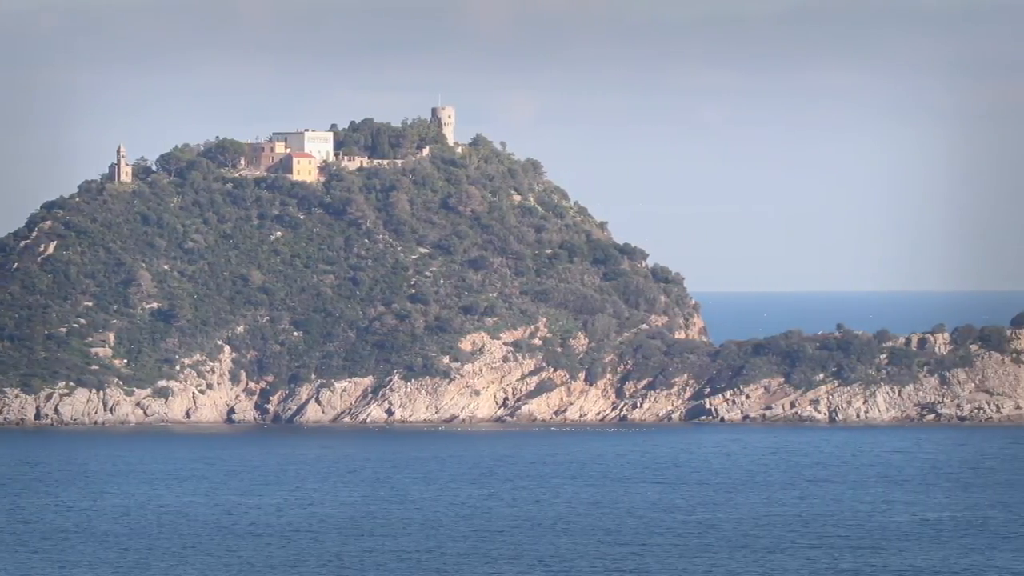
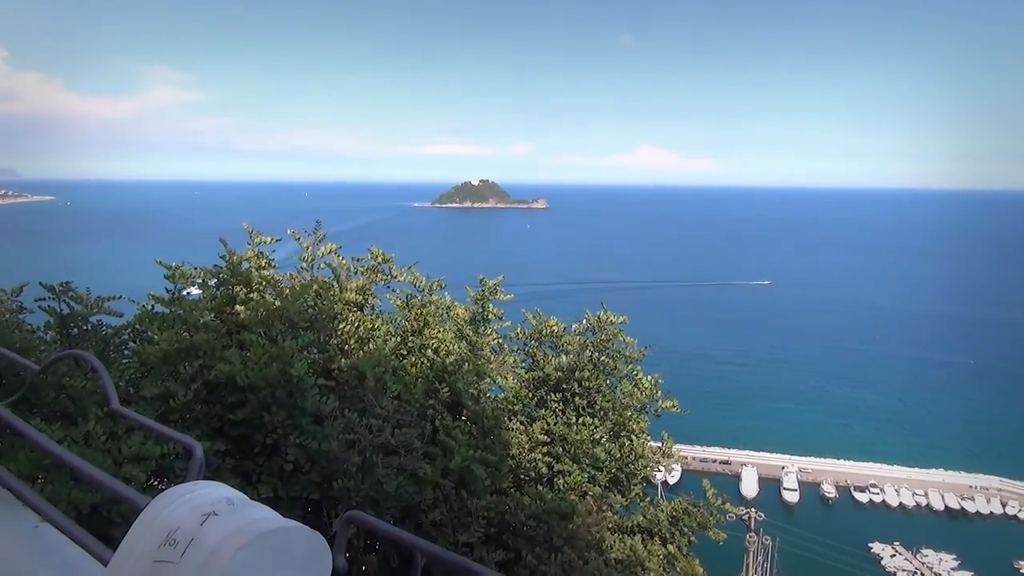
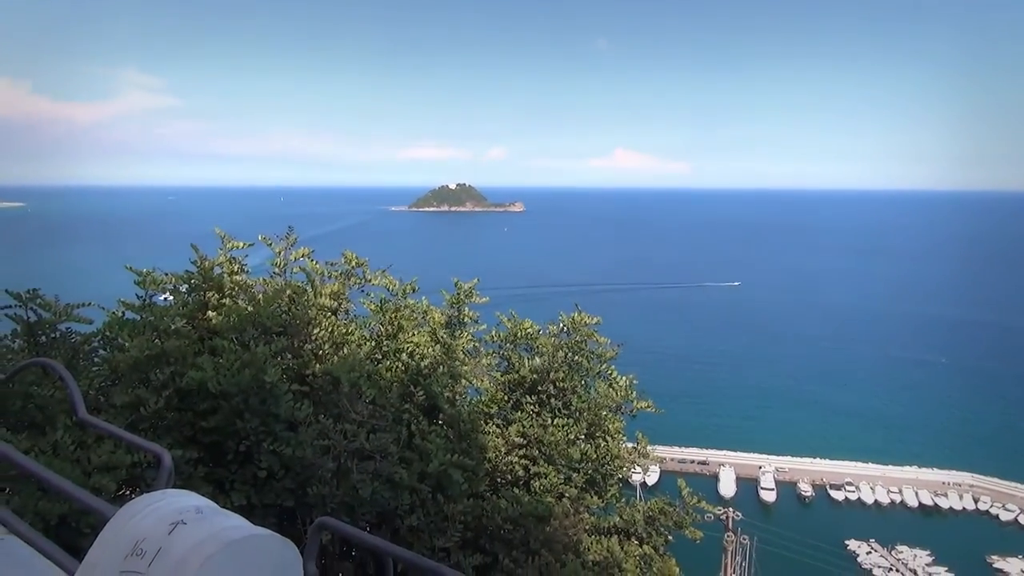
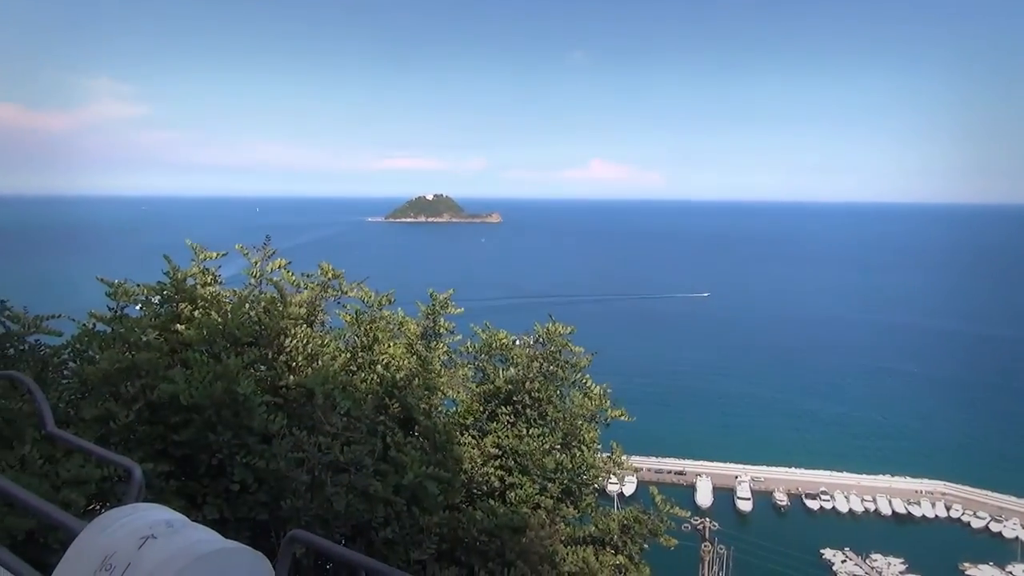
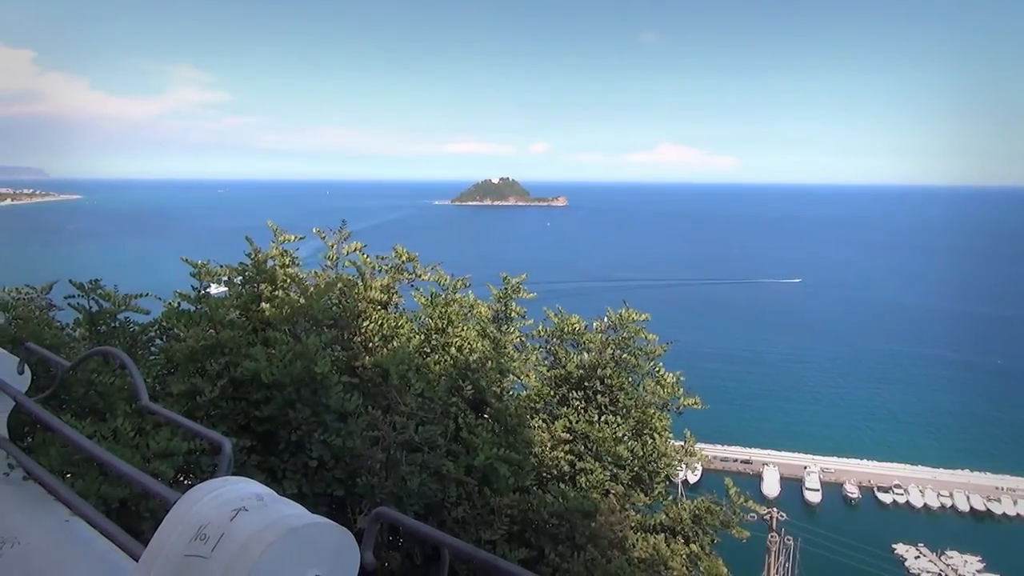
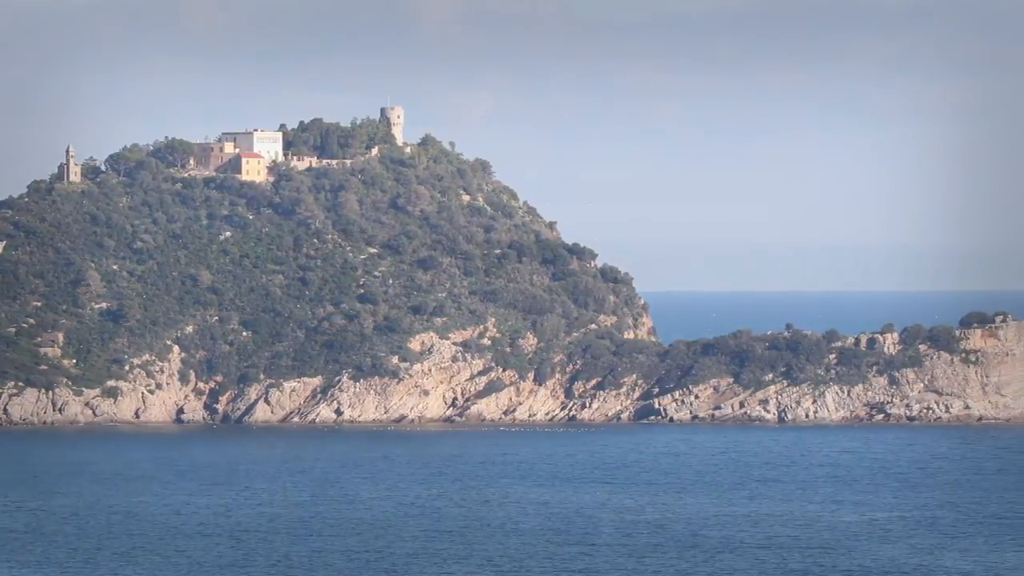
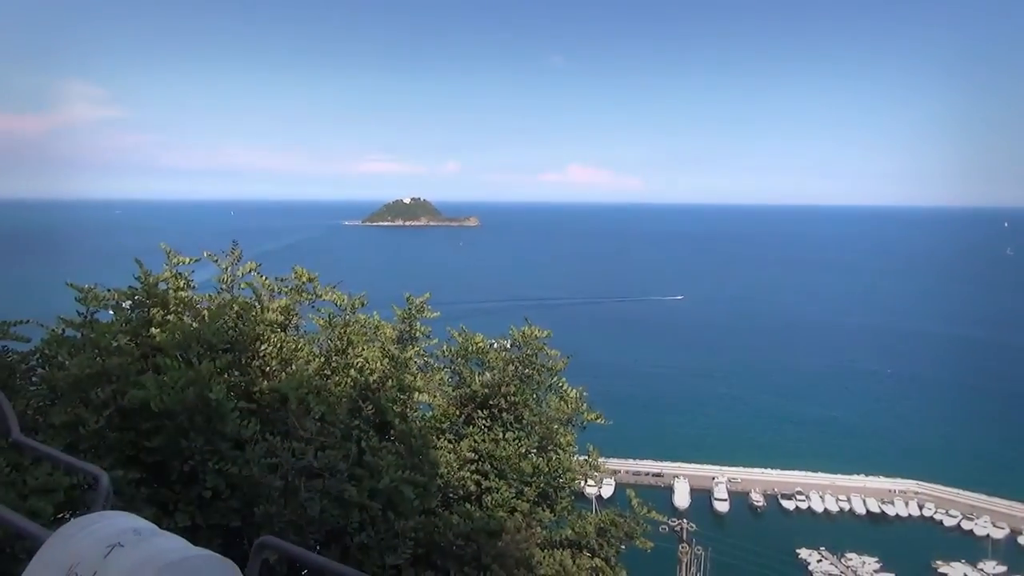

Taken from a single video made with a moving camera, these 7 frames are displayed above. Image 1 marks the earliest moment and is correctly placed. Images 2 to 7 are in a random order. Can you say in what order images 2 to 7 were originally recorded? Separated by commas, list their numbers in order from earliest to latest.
6, 7, 4, 3, 2, 5
